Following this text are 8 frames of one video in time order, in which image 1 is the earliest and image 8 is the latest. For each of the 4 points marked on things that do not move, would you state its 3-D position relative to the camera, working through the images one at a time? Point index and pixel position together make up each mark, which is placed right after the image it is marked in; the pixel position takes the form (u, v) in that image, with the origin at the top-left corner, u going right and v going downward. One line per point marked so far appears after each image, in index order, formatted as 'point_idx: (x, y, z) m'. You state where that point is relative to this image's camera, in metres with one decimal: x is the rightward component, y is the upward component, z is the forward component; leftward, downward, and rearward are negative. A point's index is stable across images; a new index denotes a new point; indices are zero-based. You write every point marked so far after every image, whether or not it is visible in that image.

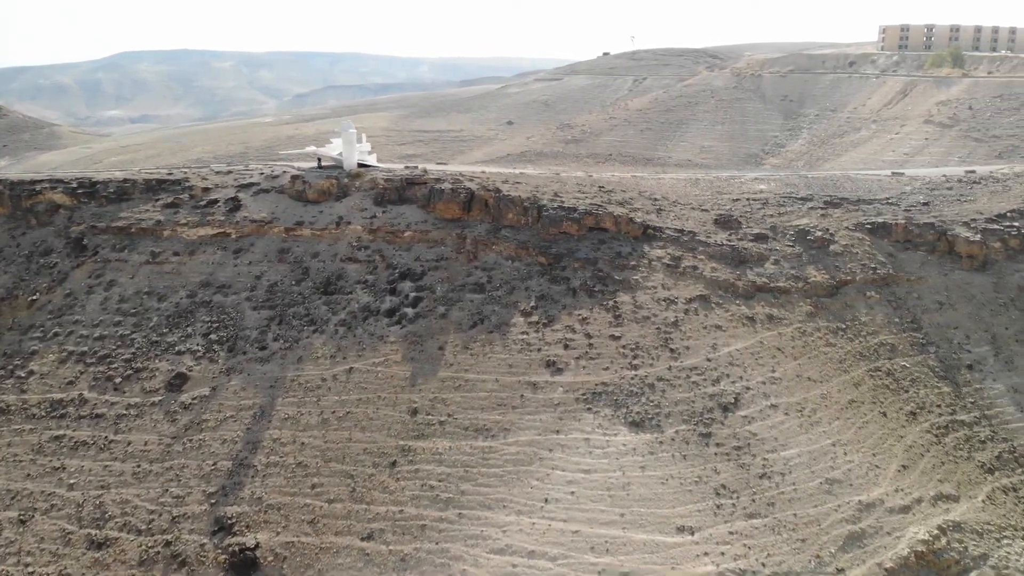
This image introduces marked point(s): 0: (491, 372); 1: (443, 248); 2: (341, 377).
0: (-0.4, -1.4, +16.2) m
1: (-1.4, +0.8, +19.5) m
2: (-3.0, -1.5, +16.7) m
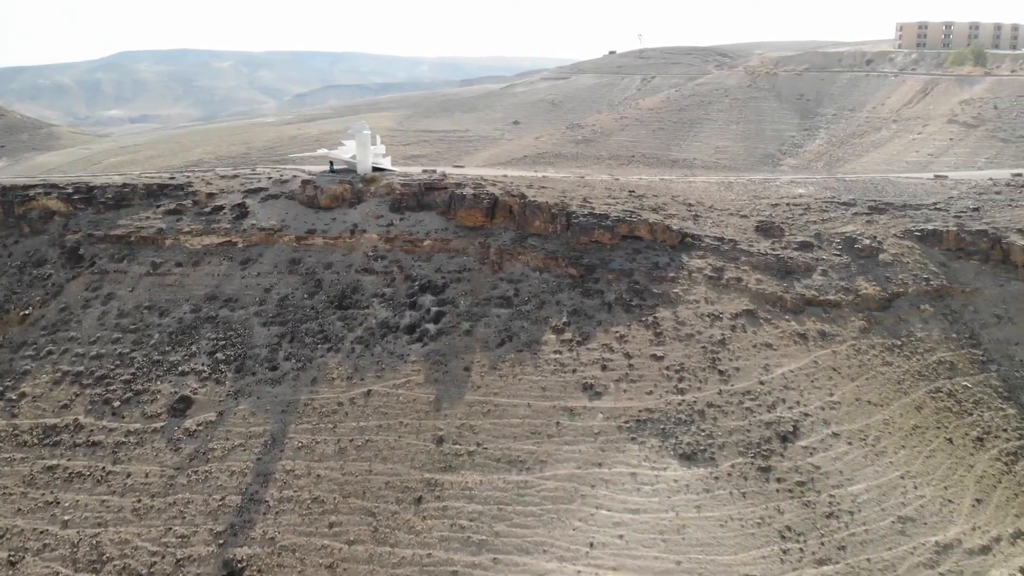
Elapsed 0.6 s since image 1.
0: (+0.2, -1.7, +14.8) m
1: (-0.9, +0.6, +18.1) m
2: (-2.5, -1.8, +15.3) m
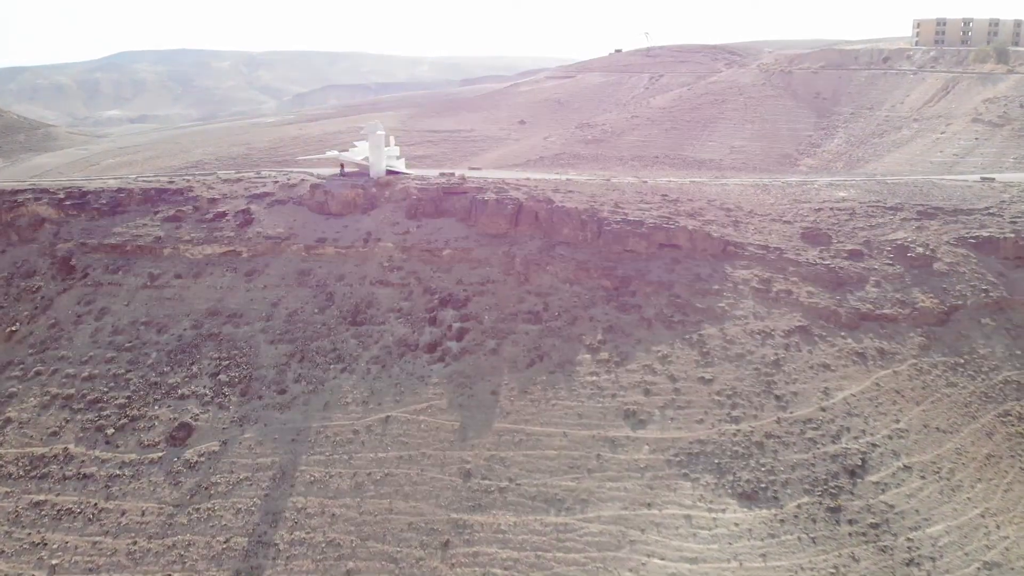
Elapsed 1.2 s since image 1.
0: (+0.7, -1.9, +13.4) m
1: (-0.4, +0.3, +16.7) m
2: (-2.0, -2.0, +13.9) m
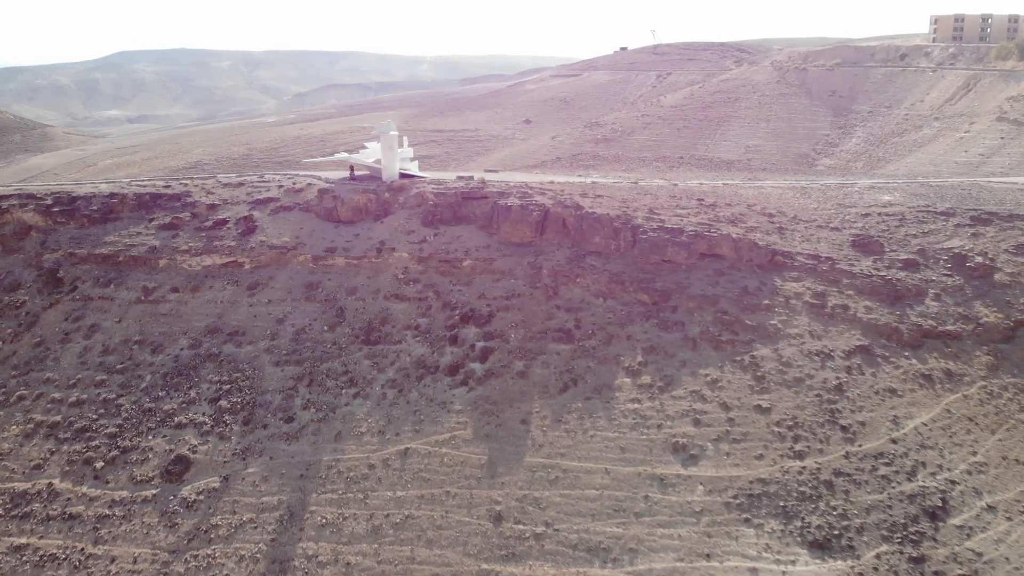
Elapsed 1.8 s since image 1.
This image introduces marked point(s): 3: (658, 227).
0: (+1.1, -2.2, +11.9) m
1: (0.0, +0.1, +15.3) m
2: (-1.5, -2.3, +12.4) m
3: (+2.4, +1.0, +15.6) m
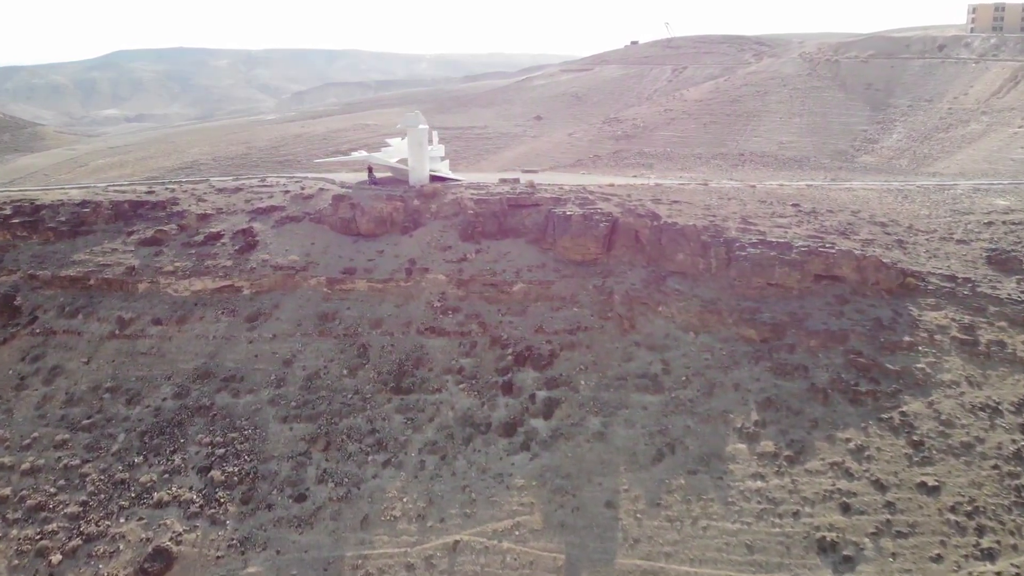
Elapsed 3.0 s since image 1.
0: (+1.9, -2.6, +8.9) m
1: (+0.9, -0.3, +12.2) m
2: (-0.7, -2.7, +9.4) m
3: (+3.2, +0.6, +12.5) m
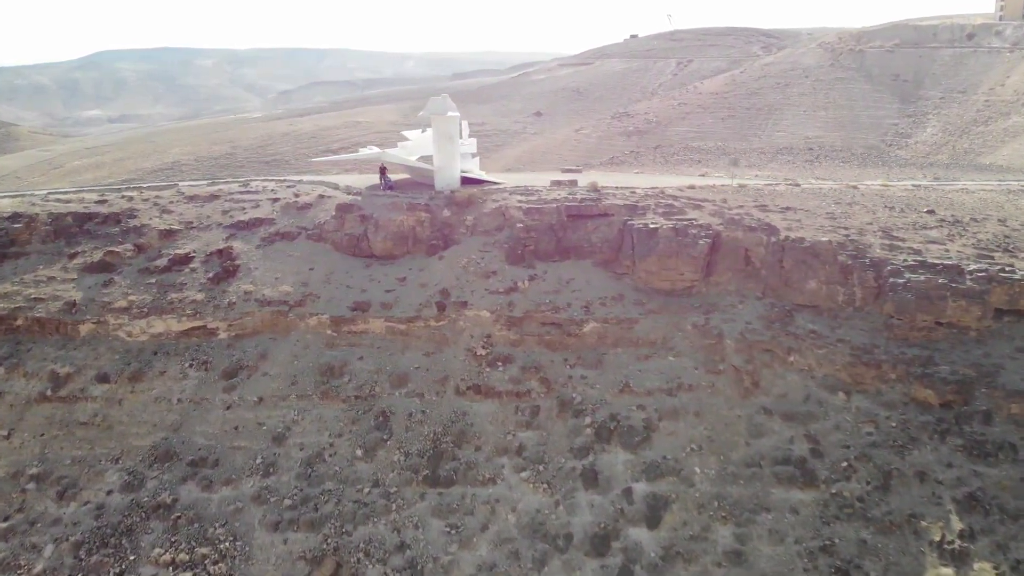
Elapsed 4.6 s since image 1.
0: (+2.7, -3.0, +5.7) m
1: (+1.6, -0.7, +9.0) m
2: (0.0, -3.1, +6.1) m
3: (+3.9, +0.2, +9.3) m
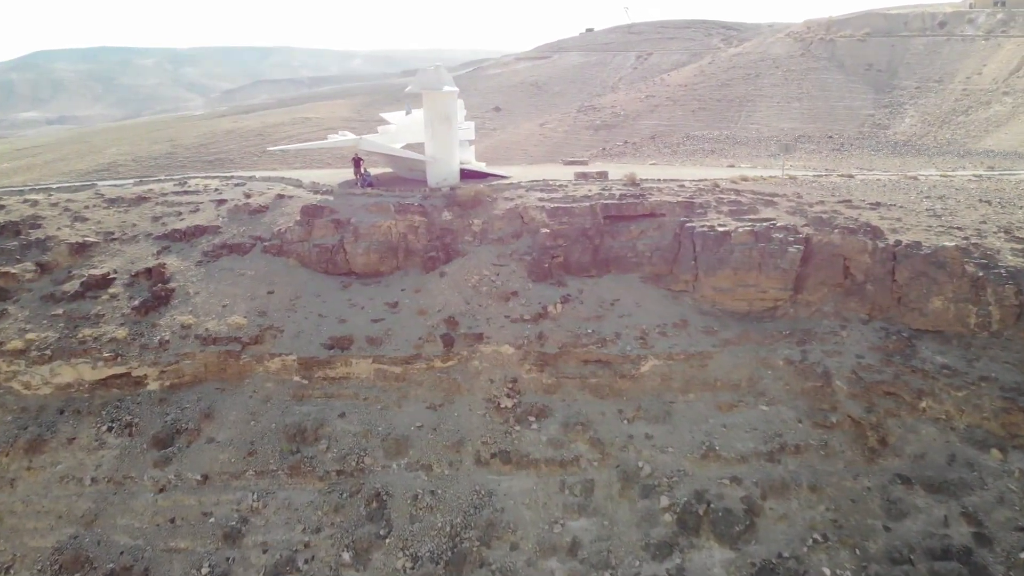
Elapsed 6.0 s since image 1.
0: (+3.2, -3.1, +3.5) m
1: (+1.8, -0.9, +6.7) m
2: (+0.5, -3.3, +3.8) m
3: (+4.1, +0.1, +7.1) m
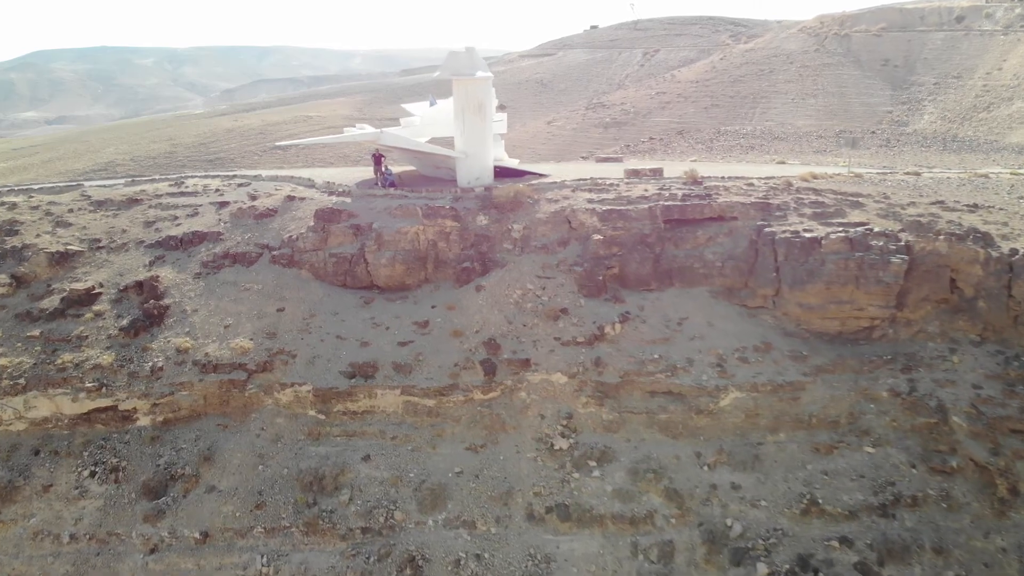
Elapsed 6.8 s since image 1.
0: (+3.5, -3.2, +2.4) m
1: (+2.2, -1.0, +5.6) m
2: (+0.8, -3.4, +2.7) m
3: (+4.5, 0.0, +6.1) m
